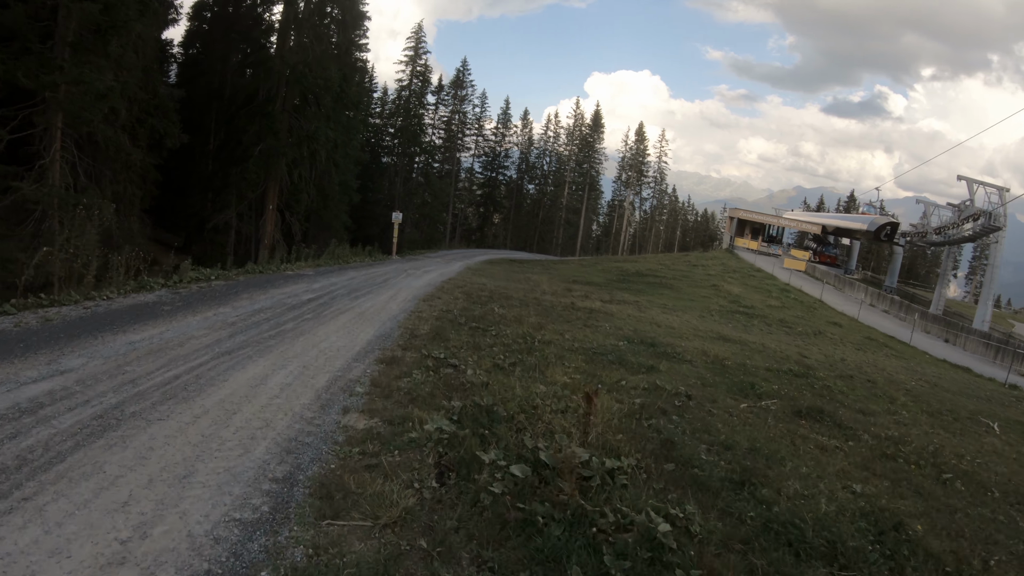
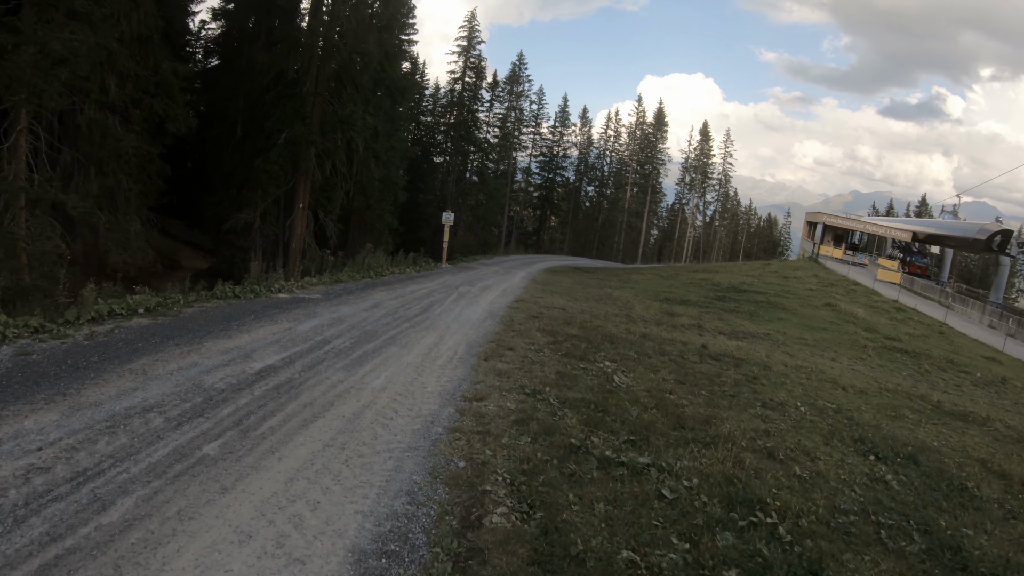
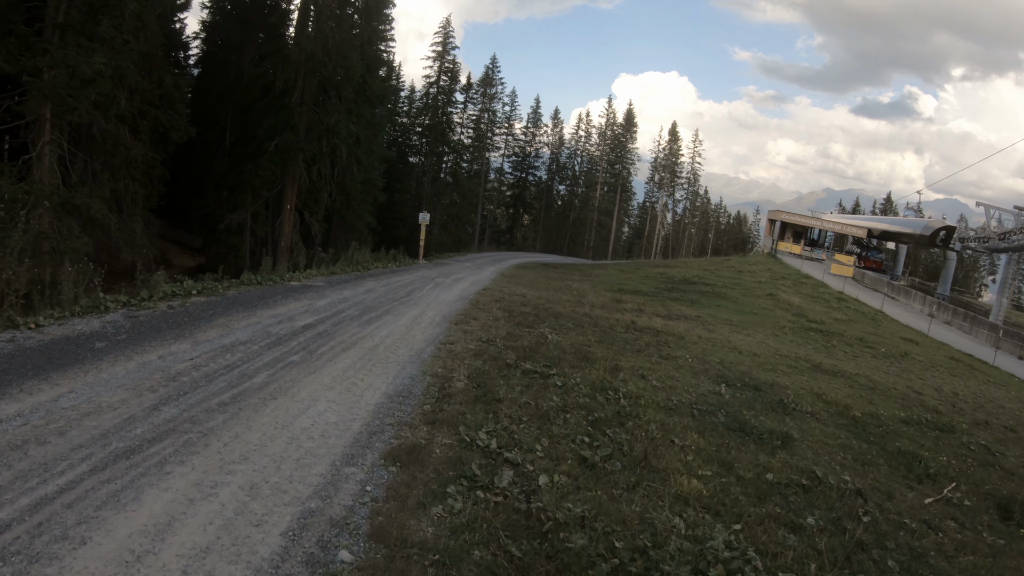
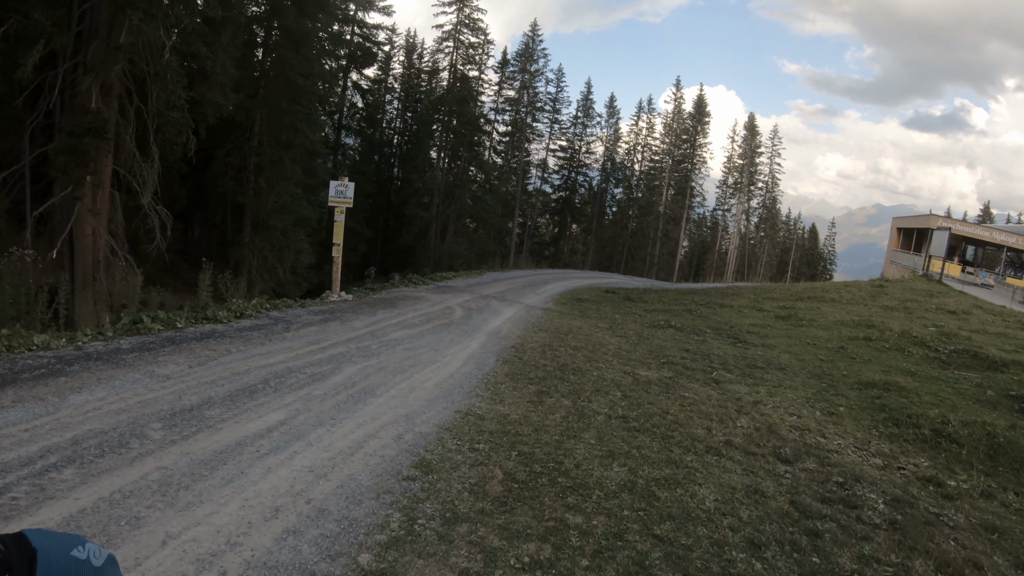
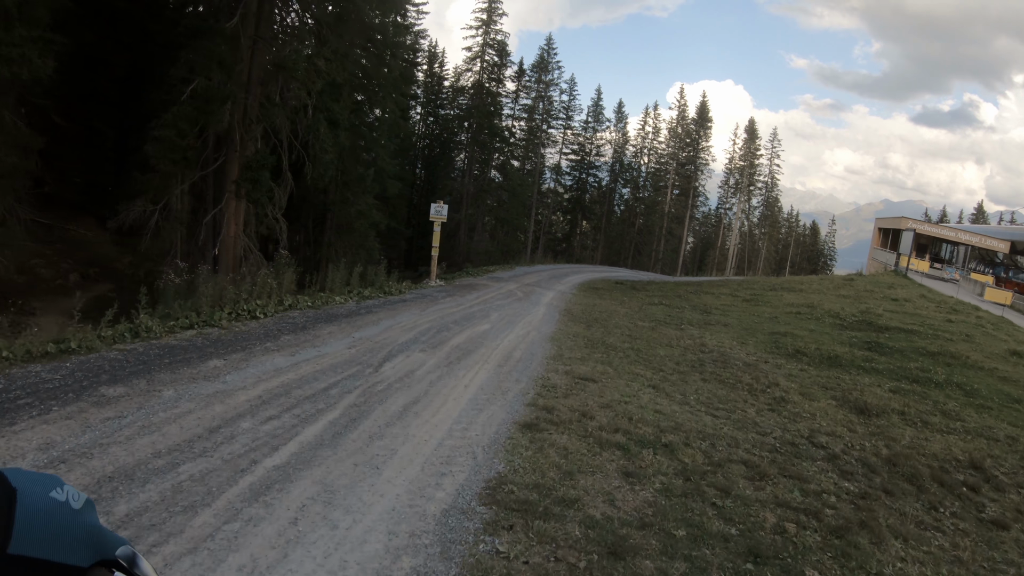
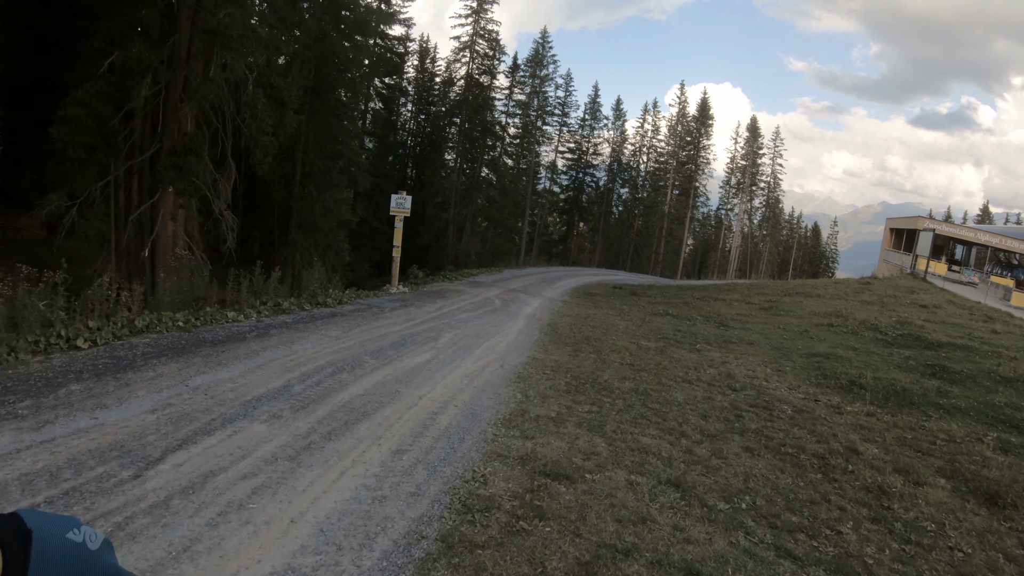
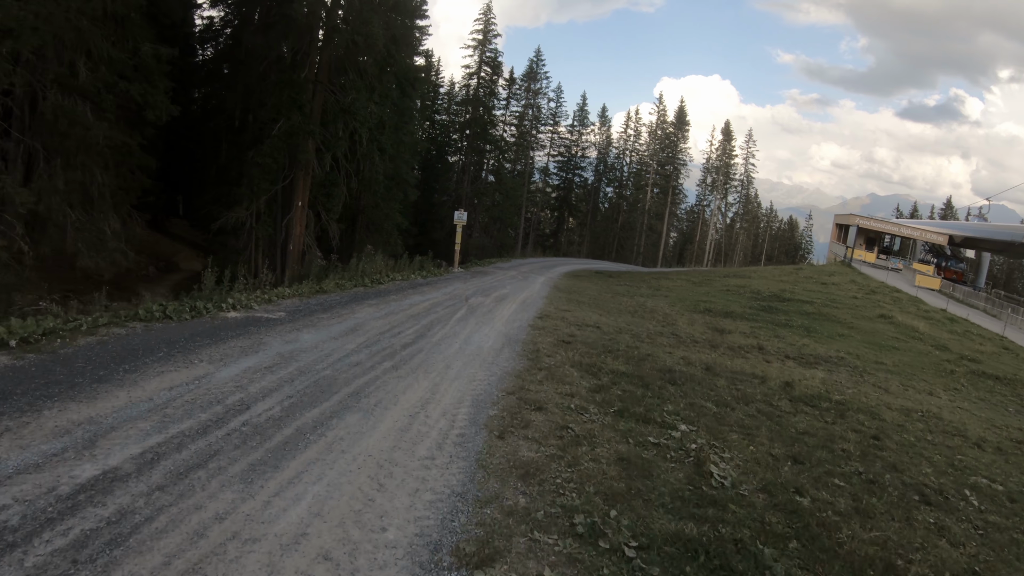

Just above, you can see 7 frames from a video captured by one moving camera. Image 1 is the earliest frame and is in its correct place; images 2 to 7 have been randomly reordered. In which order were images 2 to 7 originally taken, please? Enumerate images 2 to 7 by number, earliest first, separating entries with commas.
3, 2, 7, 5, 6, 4
